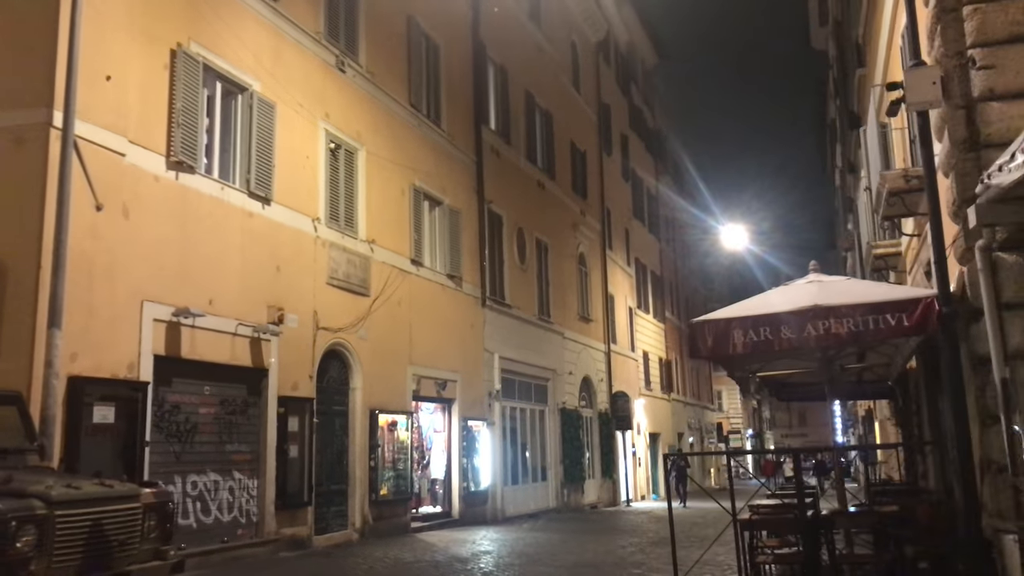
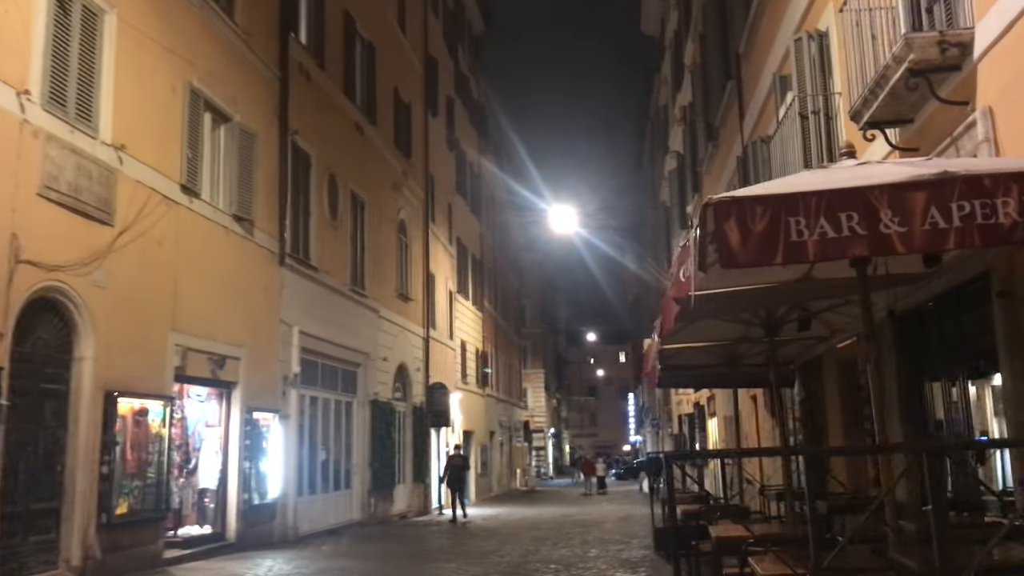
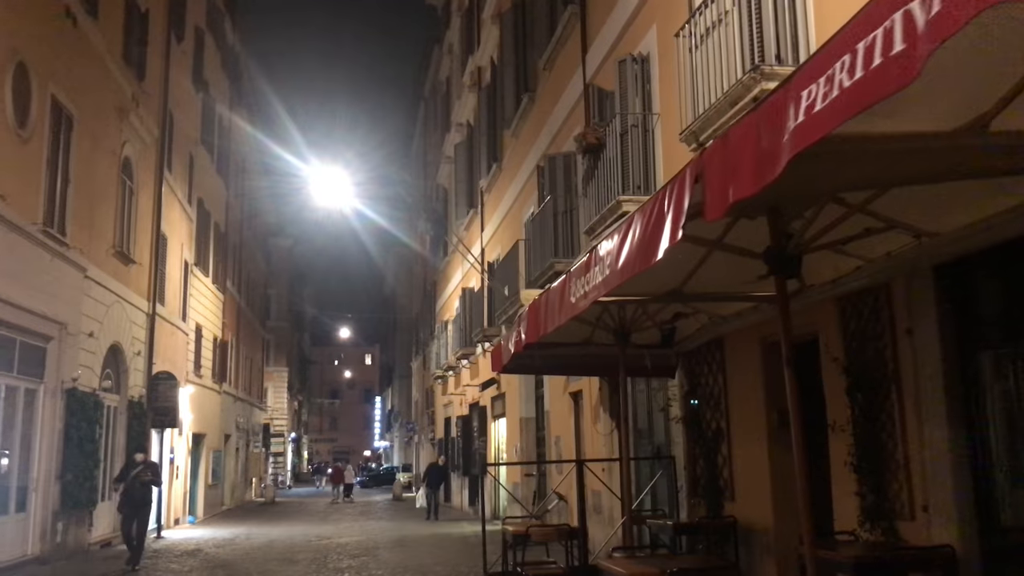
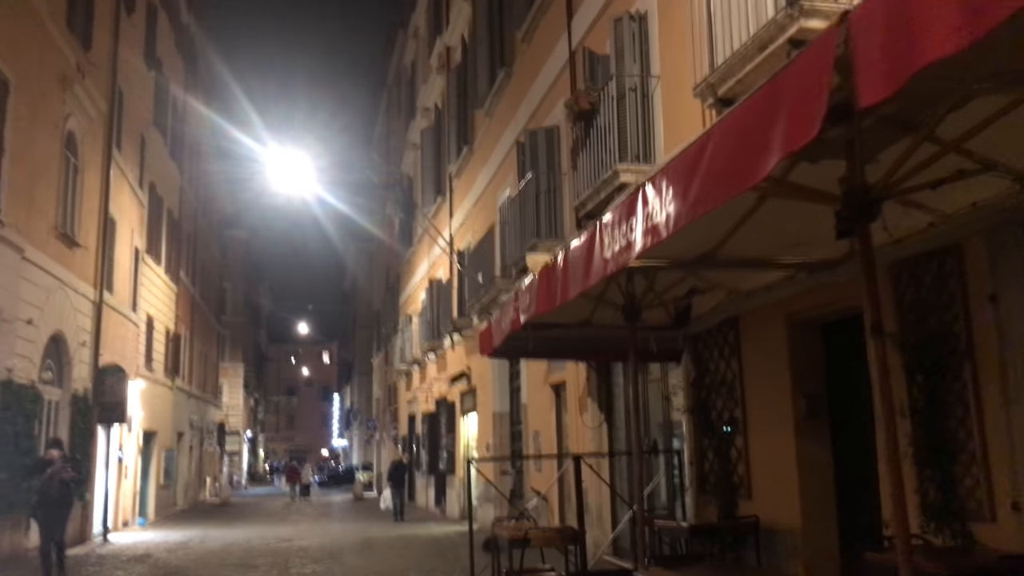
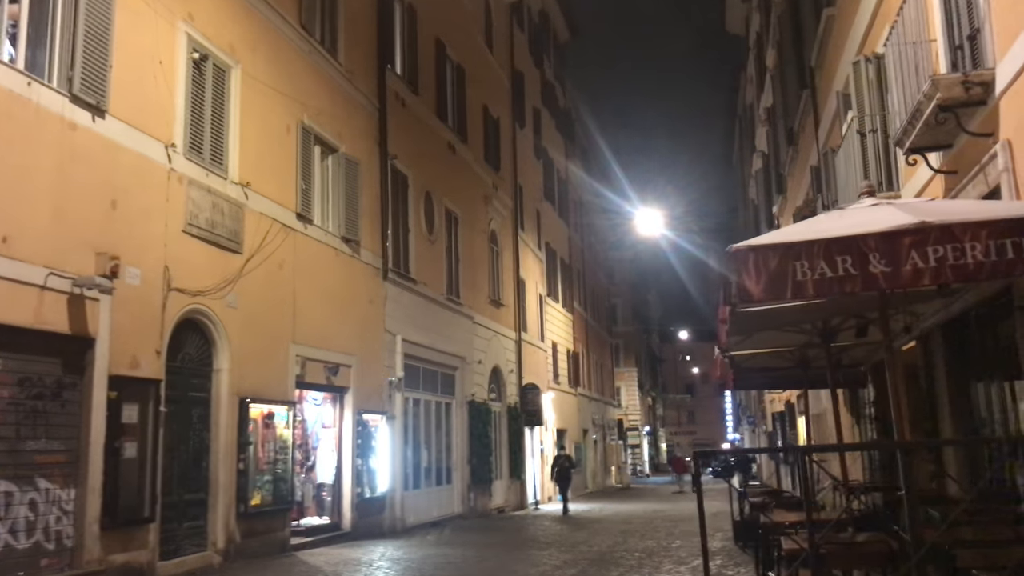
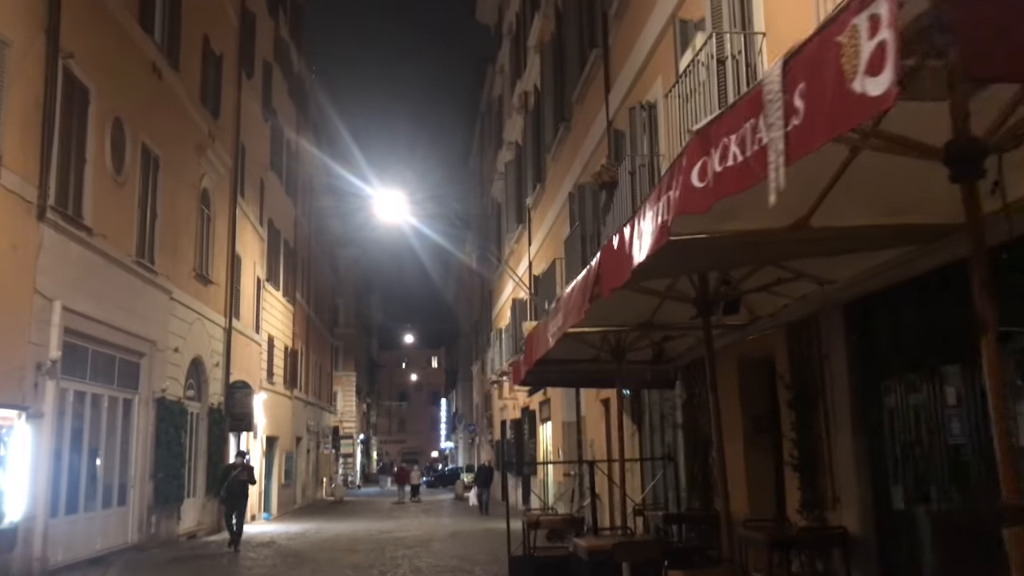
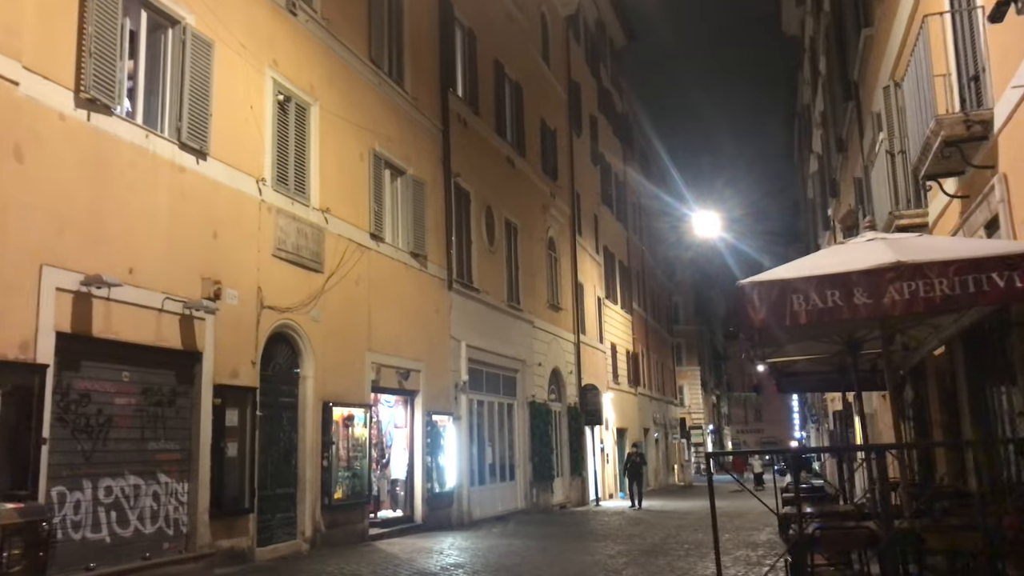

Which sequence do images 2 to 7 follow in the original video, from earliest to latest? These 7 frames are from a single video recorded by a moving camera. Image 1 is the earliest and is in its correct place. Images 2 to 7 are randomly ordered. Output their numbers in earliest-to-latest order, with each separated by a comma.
7, 5, 2, 6, 3, 4
